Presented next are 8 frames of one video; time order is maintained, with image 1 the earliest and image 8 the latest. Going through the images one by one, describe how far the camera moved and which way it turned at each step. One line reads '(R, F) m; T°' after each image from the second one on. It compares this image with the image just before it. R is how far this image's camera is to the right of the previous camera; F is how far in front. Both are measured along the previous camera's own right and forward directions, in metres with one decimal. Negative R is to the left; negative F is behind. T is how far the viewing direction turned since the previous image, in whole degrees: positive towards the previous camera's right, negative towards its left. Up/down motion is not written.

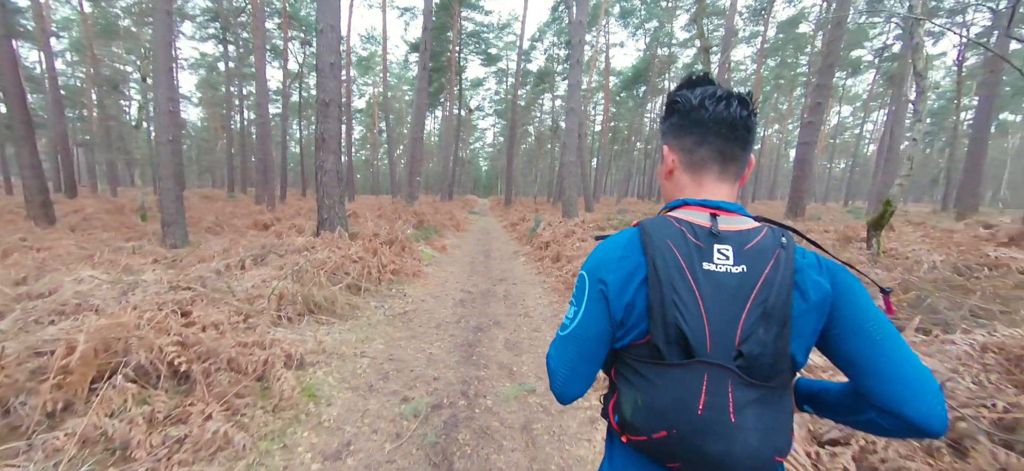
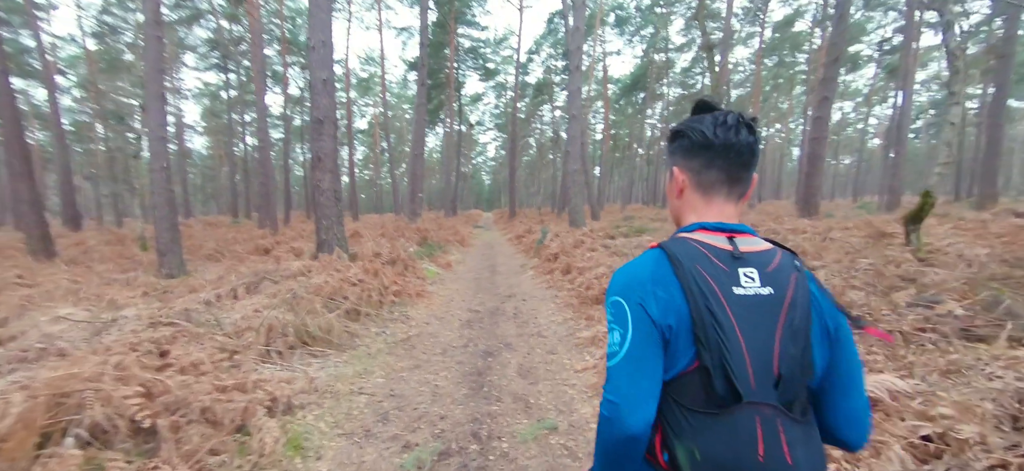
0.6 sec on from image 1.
(0.0, +0.3) m; -1°
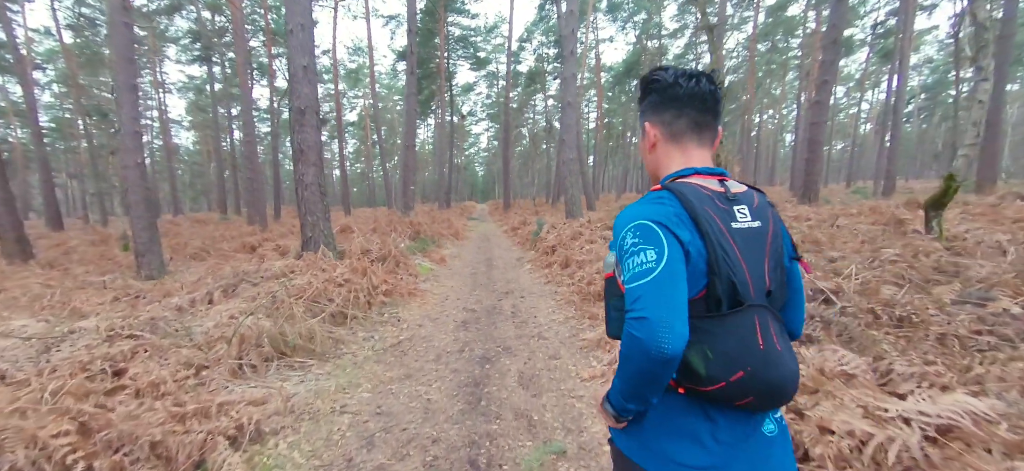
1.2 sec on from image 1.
(0.0, +0.3) m; +1°
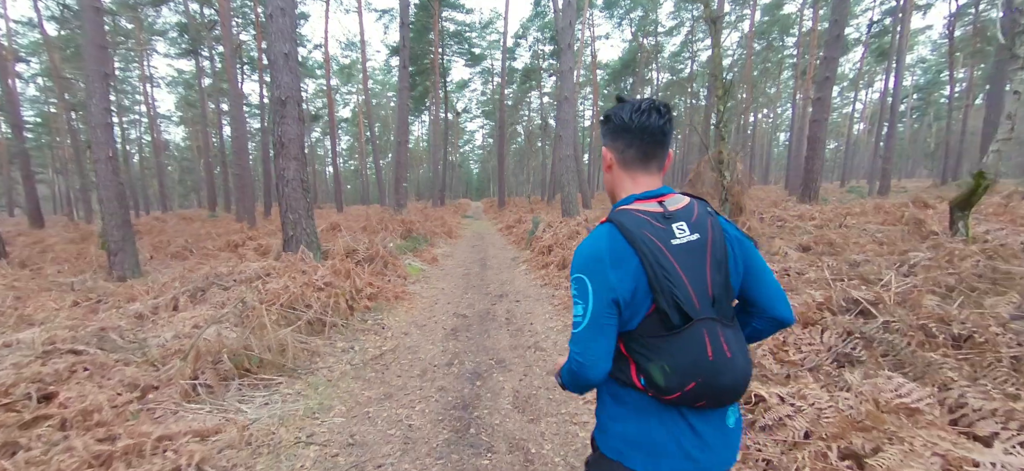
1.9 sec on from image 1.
(0.0, +0.3) m; +1°
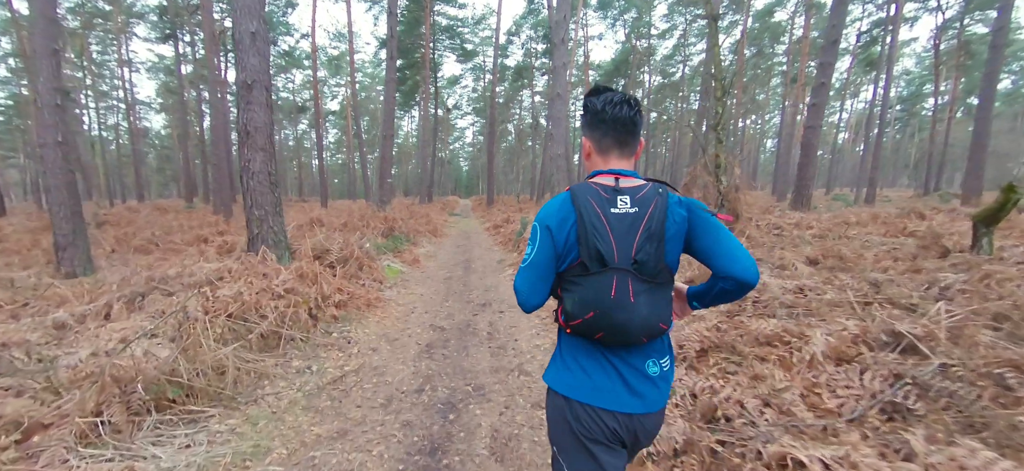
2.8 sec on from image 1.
(0.0, +0.4) m; +2°
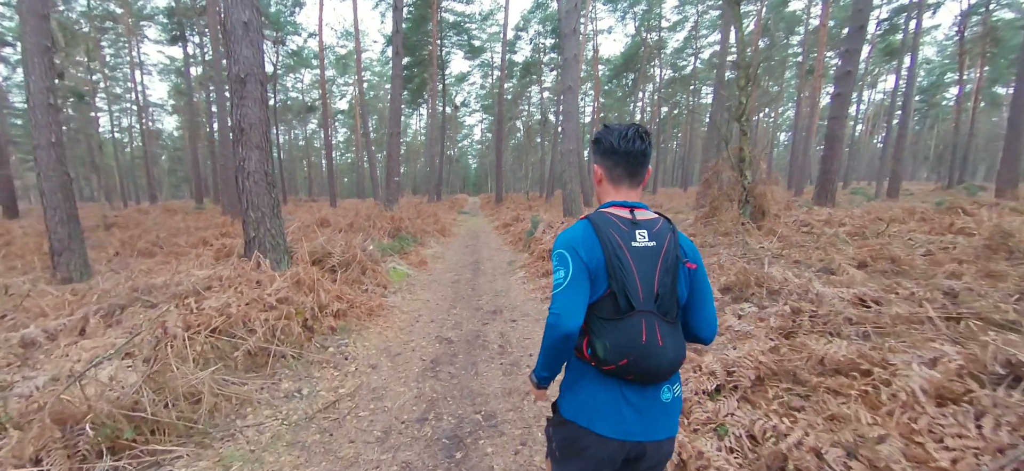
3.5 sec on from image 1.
(0.0, +0.3) m; -1°
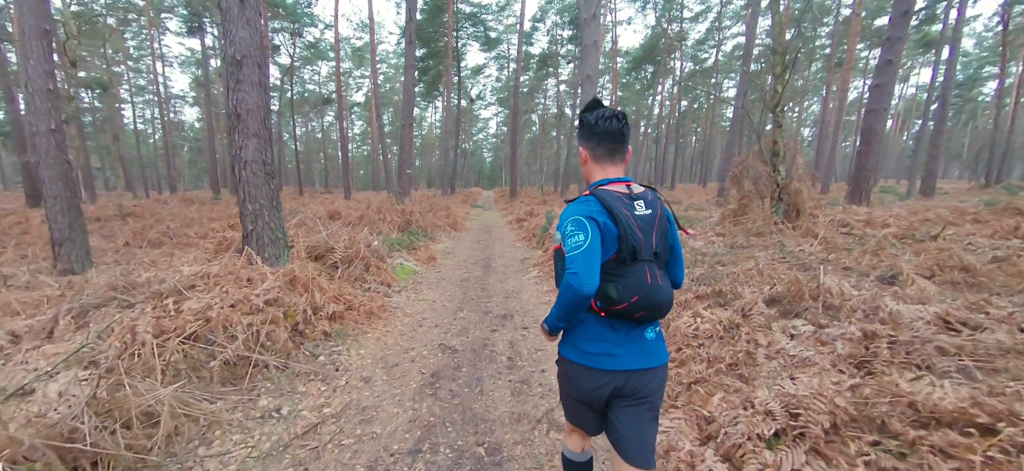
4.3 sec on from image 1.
(0.0, +0.3) m; -2°
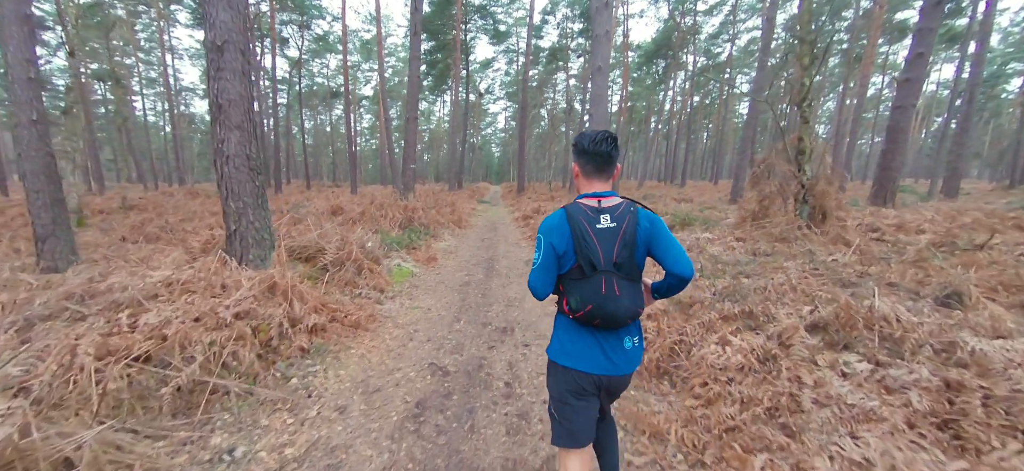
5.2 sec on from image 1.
(0.0, +0.3) m; -1°
